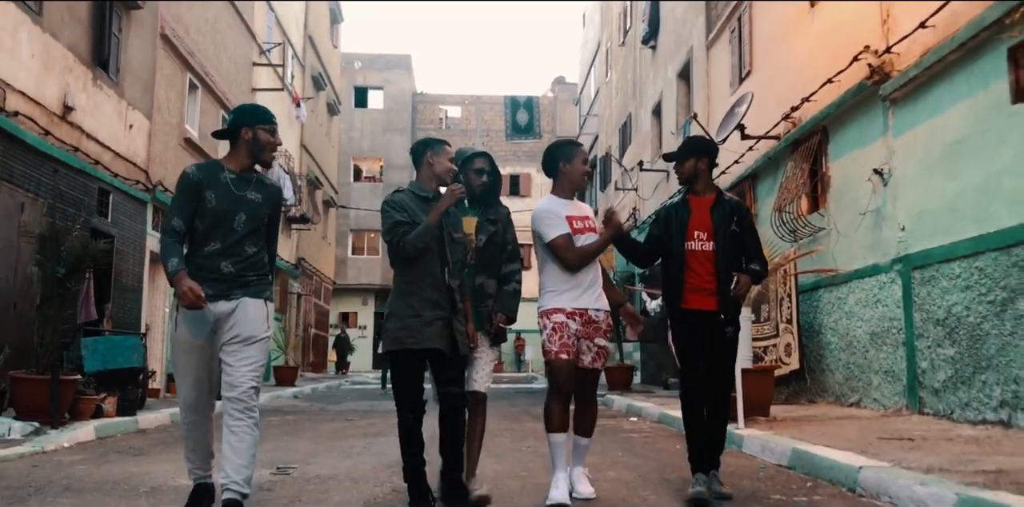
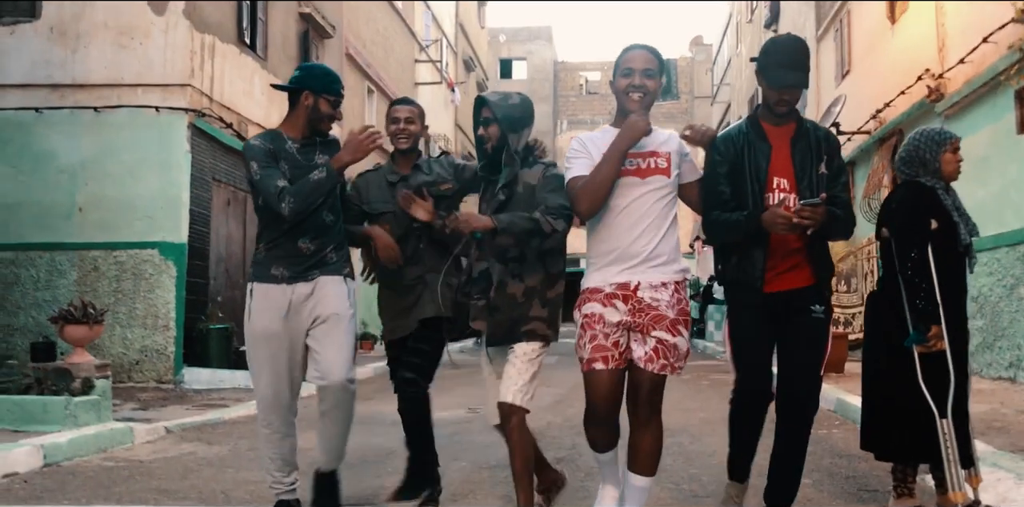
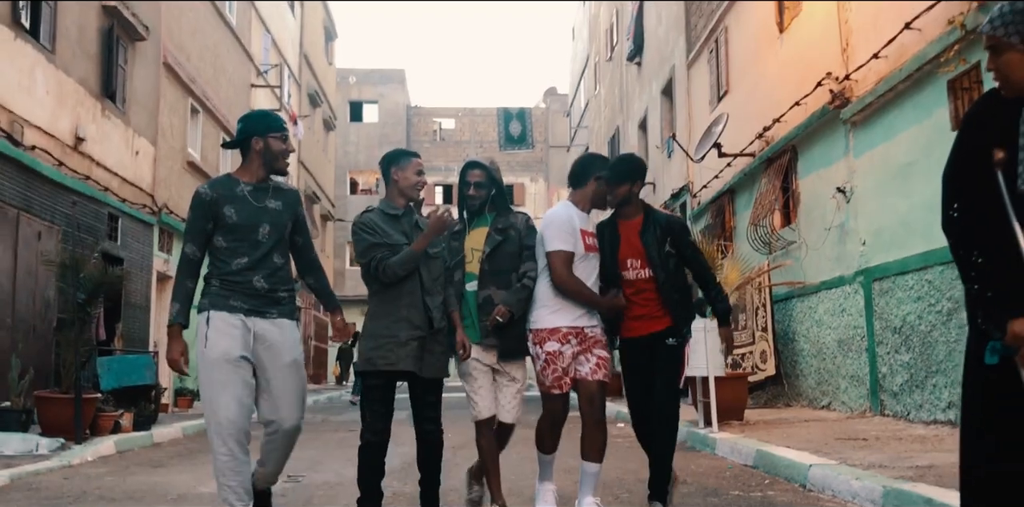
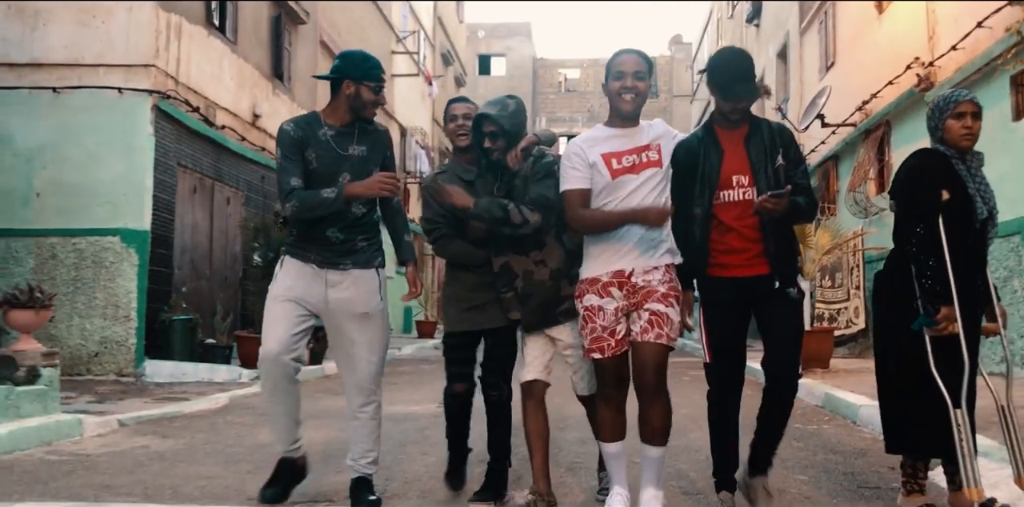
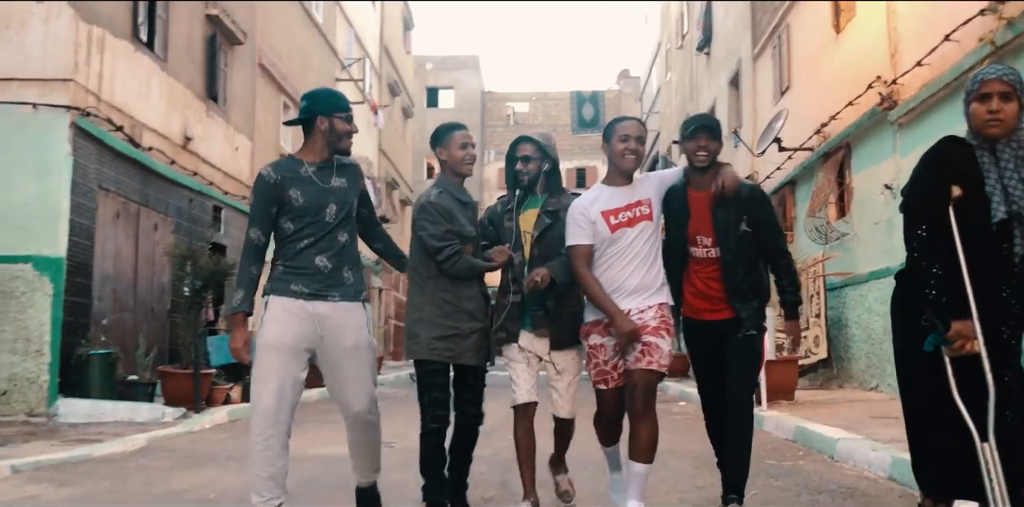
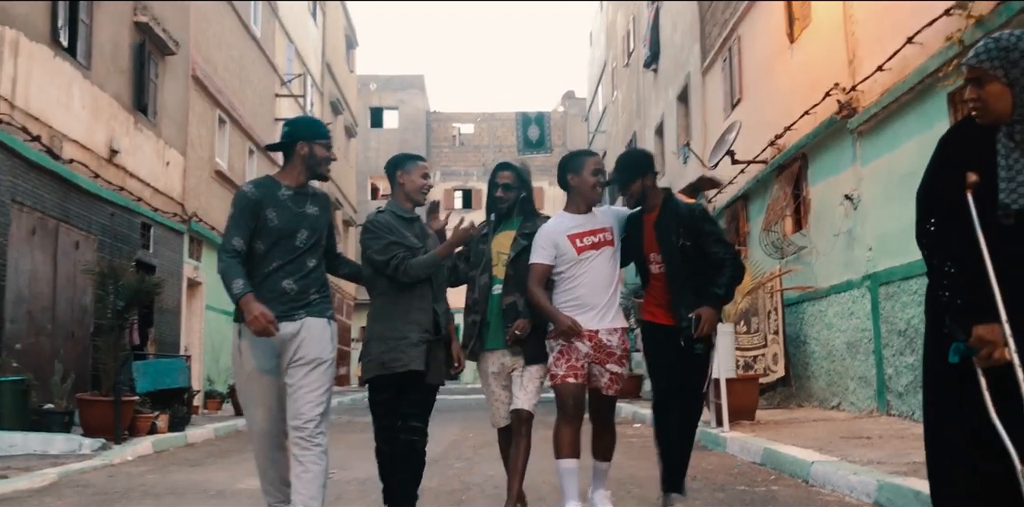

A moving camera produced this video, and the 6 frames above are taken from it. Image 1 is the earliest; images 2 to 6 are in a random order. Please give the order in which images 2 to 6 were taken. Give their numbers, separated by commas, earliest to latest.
3, 6, 5, 4, 2
